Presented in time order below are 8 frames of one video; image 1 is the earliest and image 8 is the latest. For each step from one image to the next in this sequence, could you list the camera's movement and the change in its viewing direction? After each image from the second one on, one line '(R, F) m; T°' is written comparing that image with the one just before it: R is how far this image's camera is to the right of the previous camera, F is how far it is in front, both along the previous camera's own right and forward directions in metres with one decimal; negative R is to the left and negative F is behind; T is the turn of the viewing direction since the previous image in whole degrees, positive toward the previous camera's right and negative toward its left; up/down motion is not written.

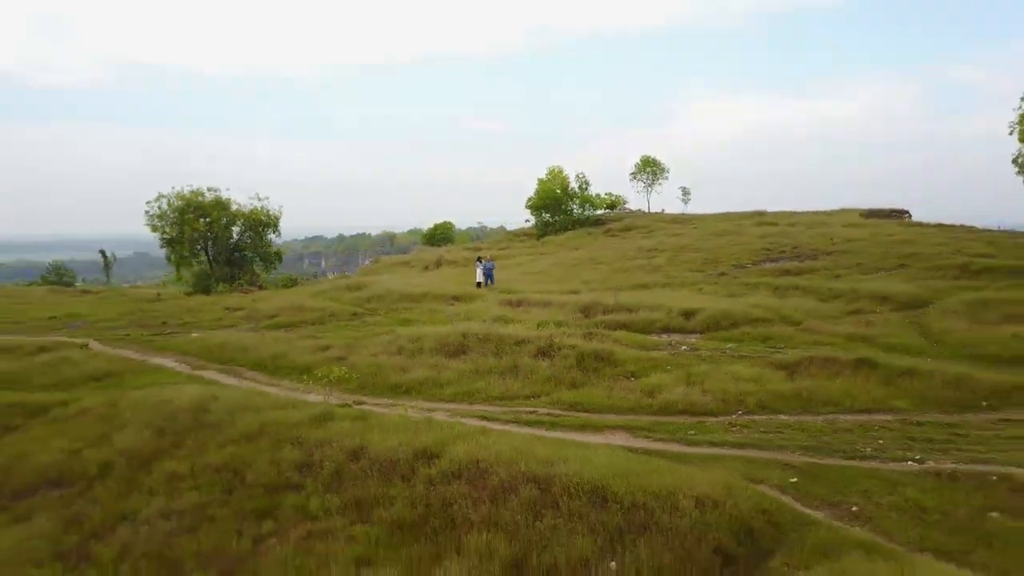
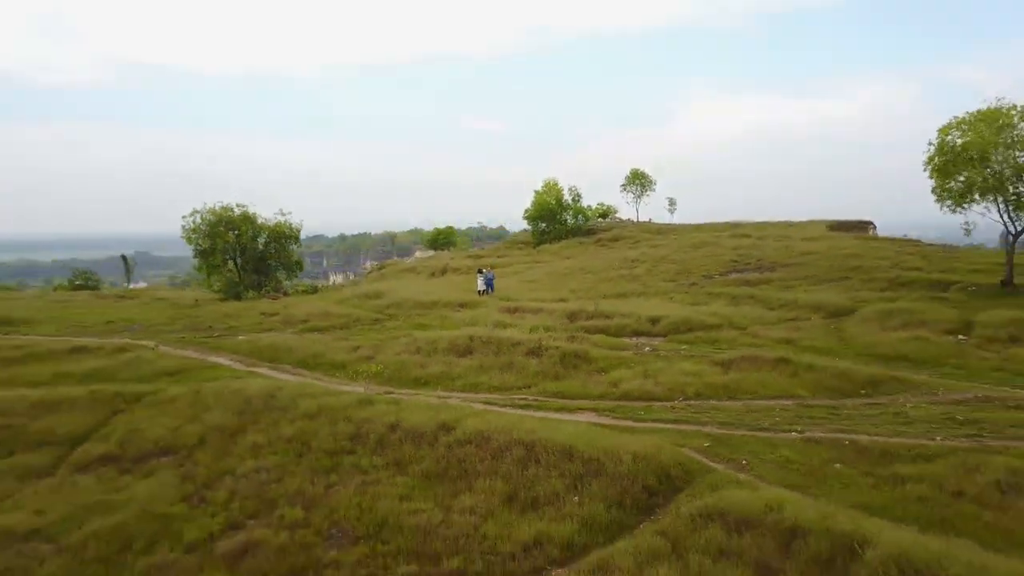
(+0.1, -3.8) m; 0°
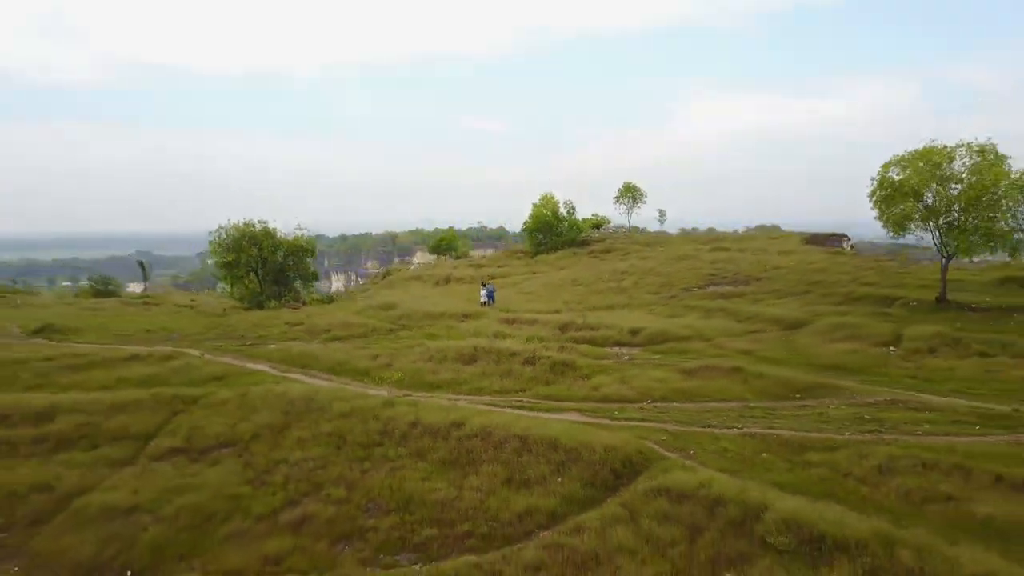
(+0.1, -3.3) m; 0°
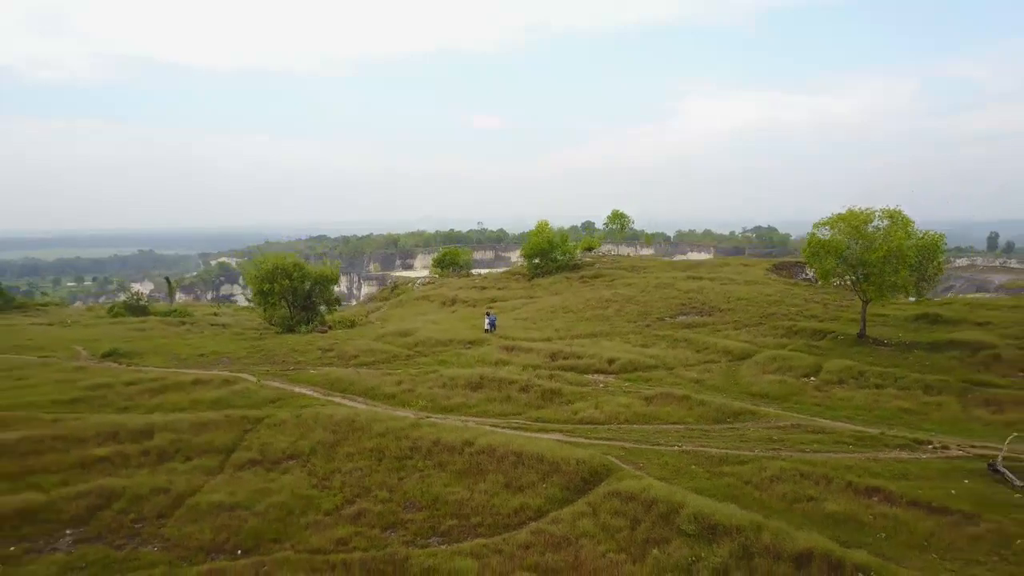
(+0.1, -5.6) m; 0°
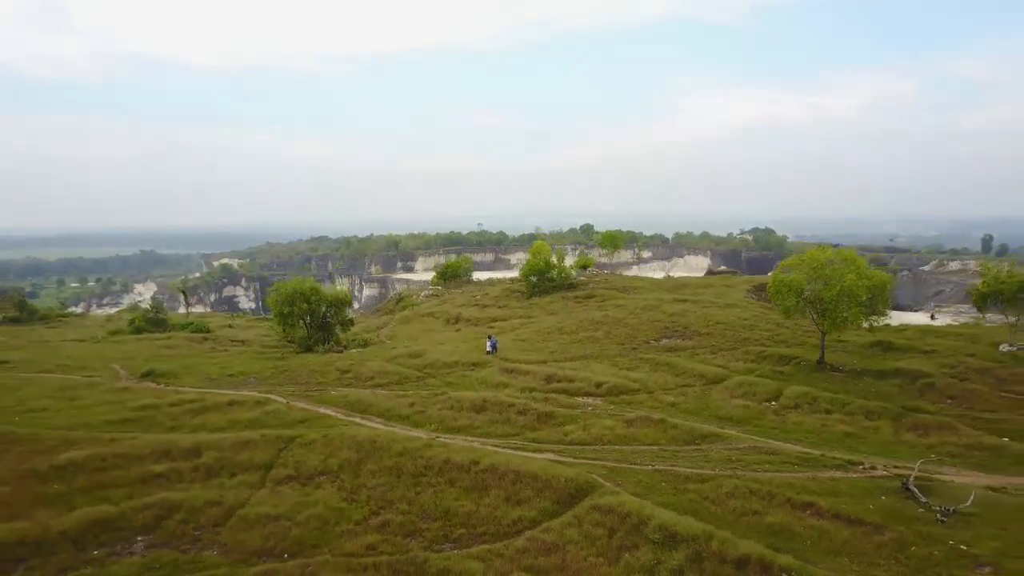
(0.0, -4.0) m; 0°
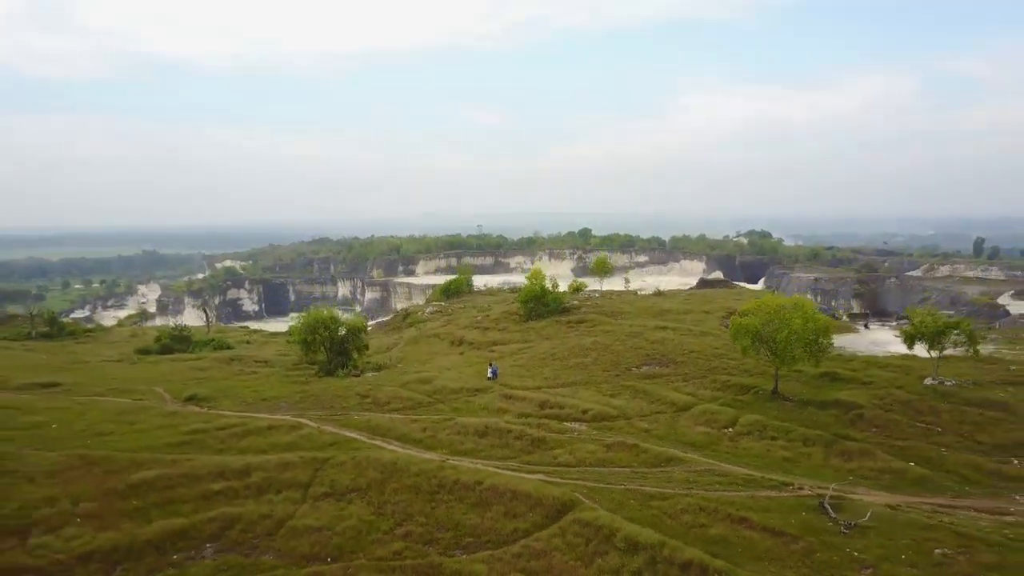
(+0.1, -5.9) m; 0°
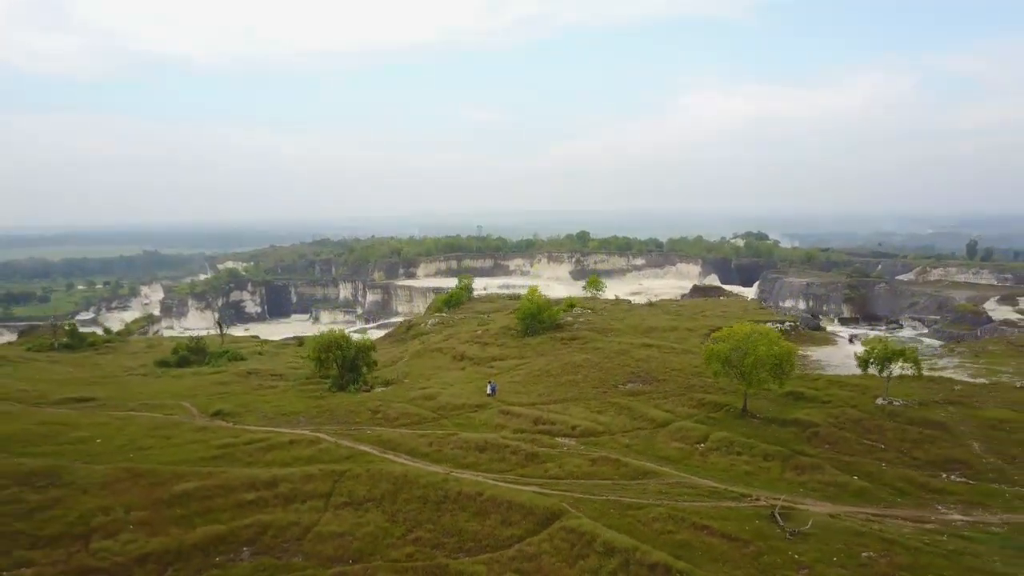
(+0.2, -4.8) m; 0°
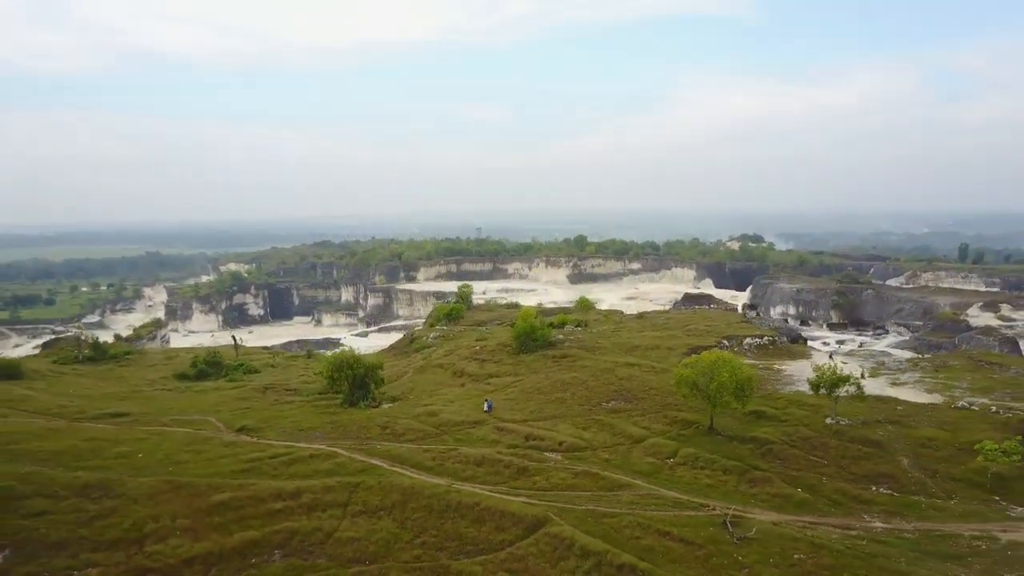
(+0.5, -6.0) m; 0°
